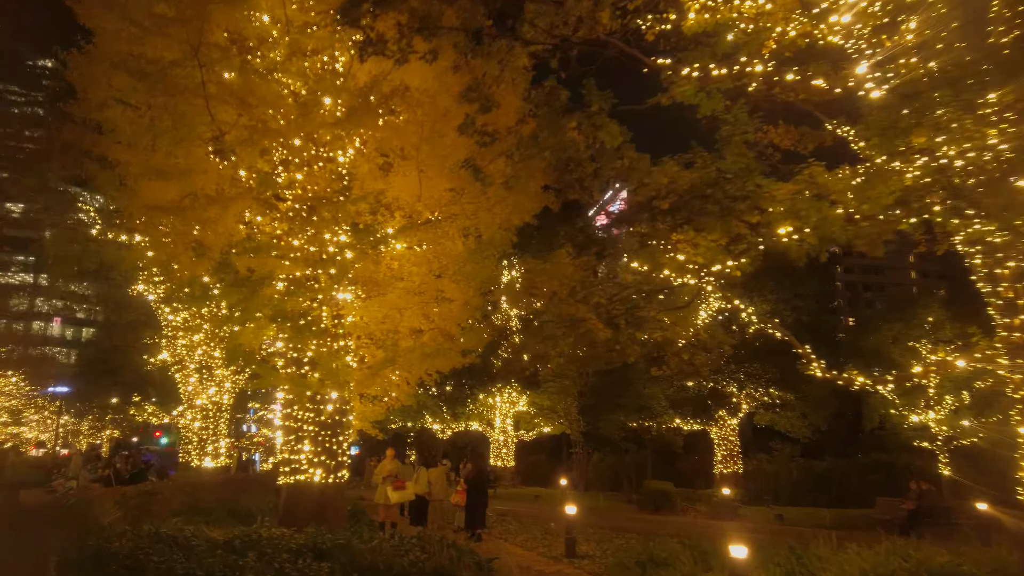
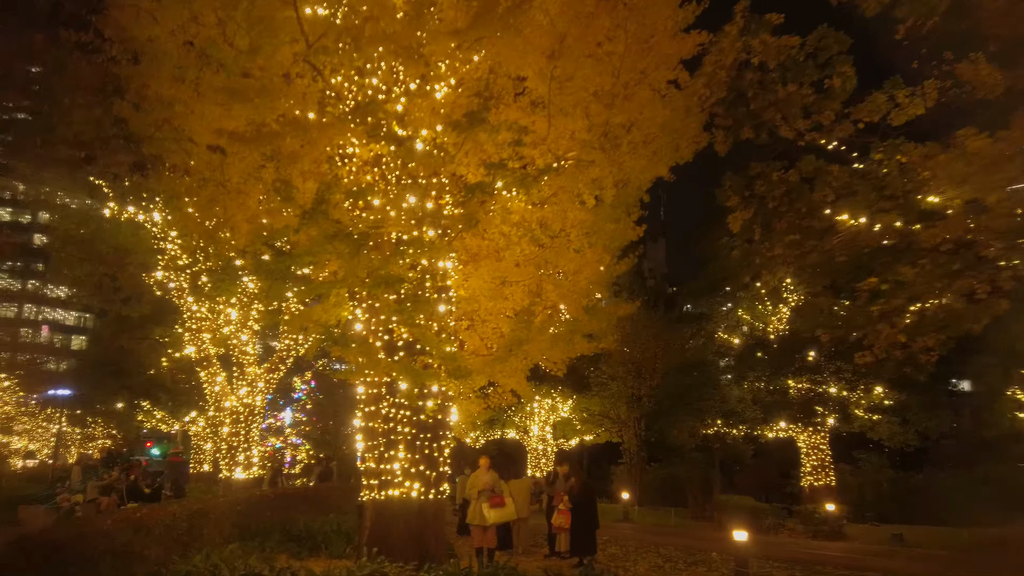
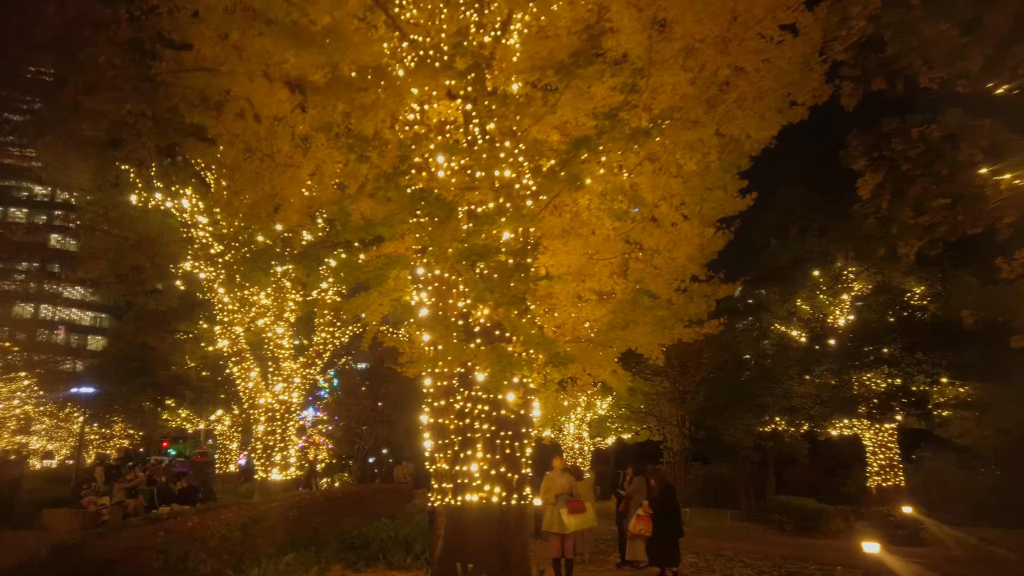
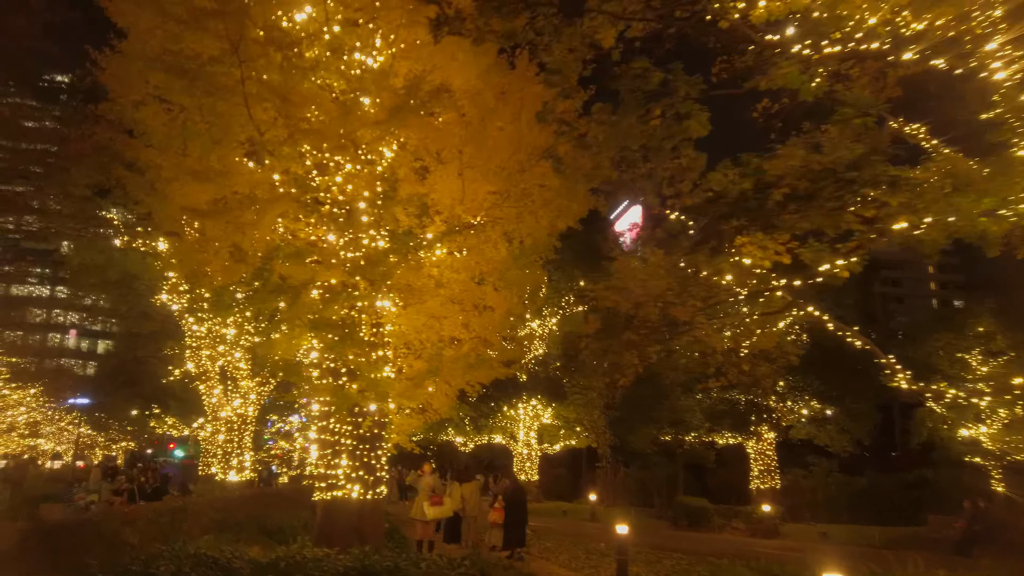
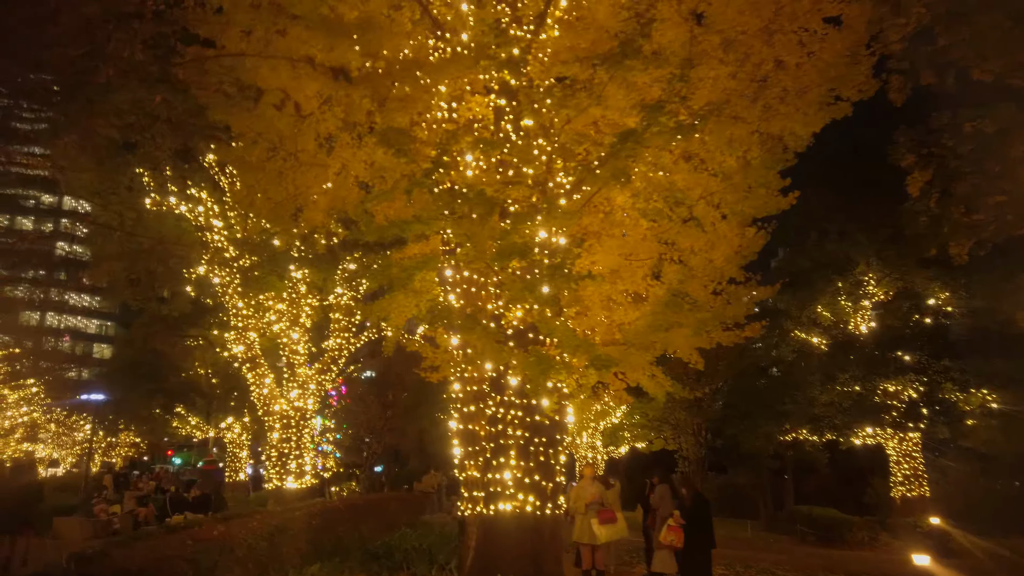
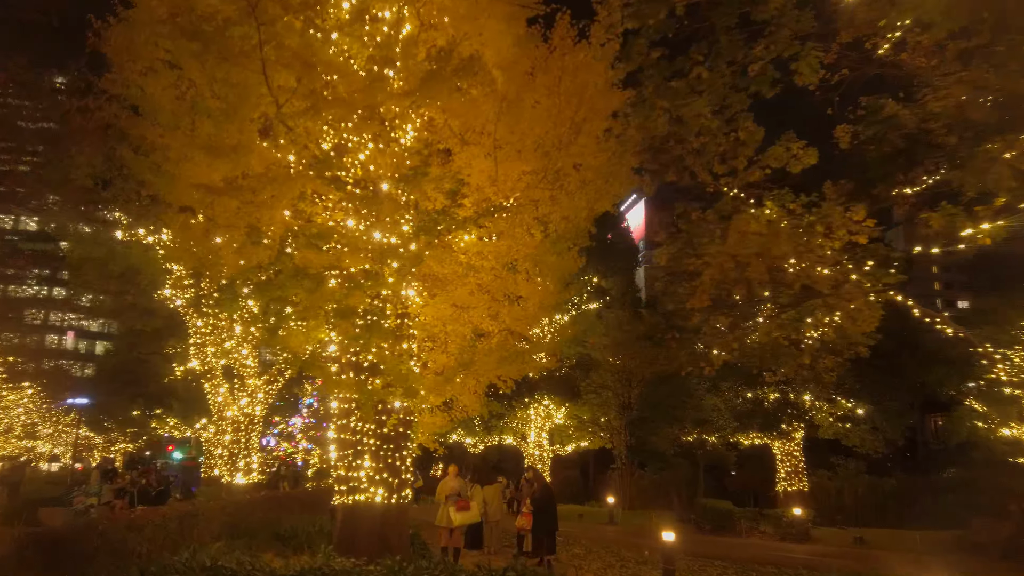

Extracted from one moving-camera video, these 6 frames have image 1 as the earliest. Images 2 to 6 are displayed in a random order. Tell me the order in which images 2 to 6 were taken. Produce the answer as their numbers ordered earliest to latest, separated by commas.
4, 6, 2, 3, 5
